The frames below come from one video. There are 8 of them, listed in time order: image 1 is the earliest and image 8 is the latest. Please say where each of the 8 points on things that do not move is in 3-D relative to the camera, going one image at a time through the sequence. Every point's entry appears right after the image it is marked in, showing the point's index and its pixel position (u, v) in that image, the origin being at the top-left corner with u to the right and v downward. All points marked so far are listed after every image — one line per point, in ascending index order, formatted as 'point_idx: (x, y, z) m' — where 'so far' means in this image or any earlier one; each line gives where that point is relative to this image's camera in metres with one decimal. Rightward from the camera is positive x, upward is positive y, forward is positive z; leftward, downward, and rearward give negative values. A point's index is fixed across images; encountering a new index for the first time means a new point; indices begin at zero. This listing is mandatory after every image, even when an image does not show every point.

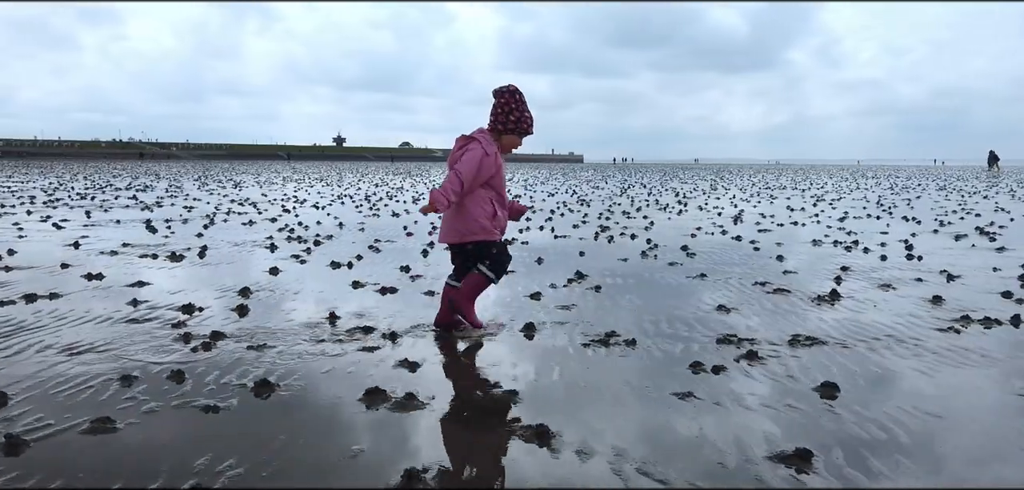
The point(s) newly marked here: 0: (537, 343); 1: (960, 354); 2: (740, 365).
0: (+0.1, -0.6, +4.6) m
1: (+2.4, -0.6, +4.3) m
2: (+1.2, -0.6, +4.0) m
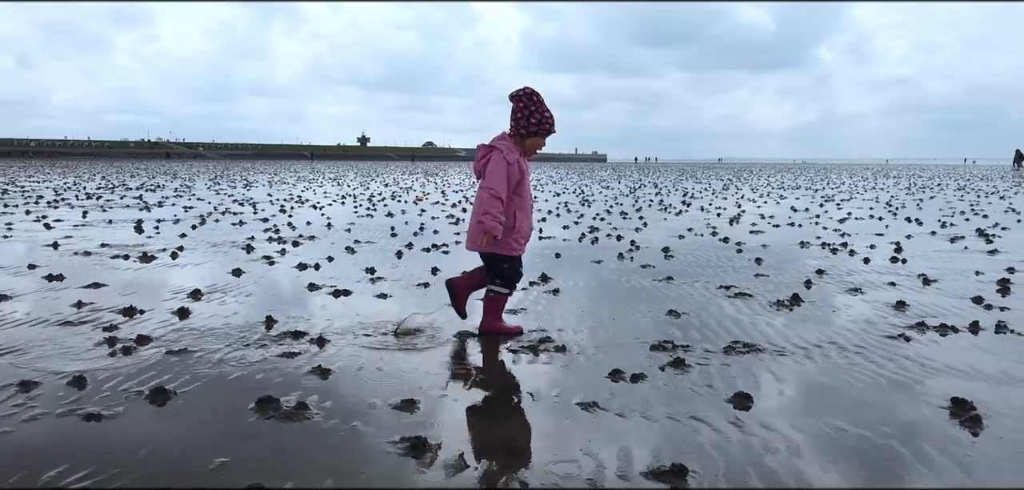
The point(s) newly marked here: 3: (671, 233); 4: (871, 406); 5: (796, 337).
0: (-0.3, -0.6, +4.5) m
1: (+2.0, -0.6, +4.1) m
2: (+0.7, -0.6, +3.9) m
3: (+2.5, +0.2, +12.5) m
4: (+1.6, -0.7, +3.4) m
5: (+1.7, -0.6, +4.8) m
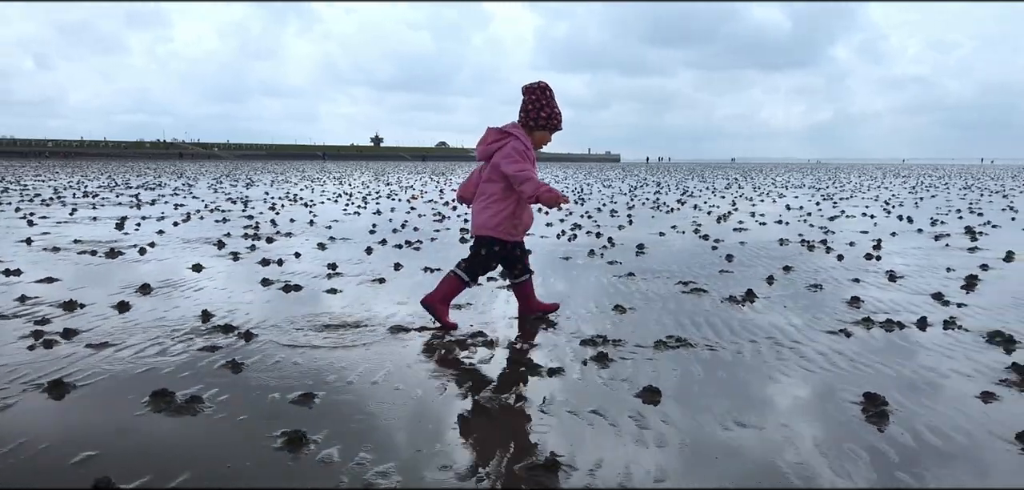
0: (-0.7, -0.5, +4.4) m
1: (+1.6, -0.6, +4.0) m
2: (+0.3, -0.6, +3.8) m
3: (+2.2, +0.2, +12.4) m
4: (+1.1, -0.7, +3.4) m
5: (+1.4, -0.5, +4.7) m
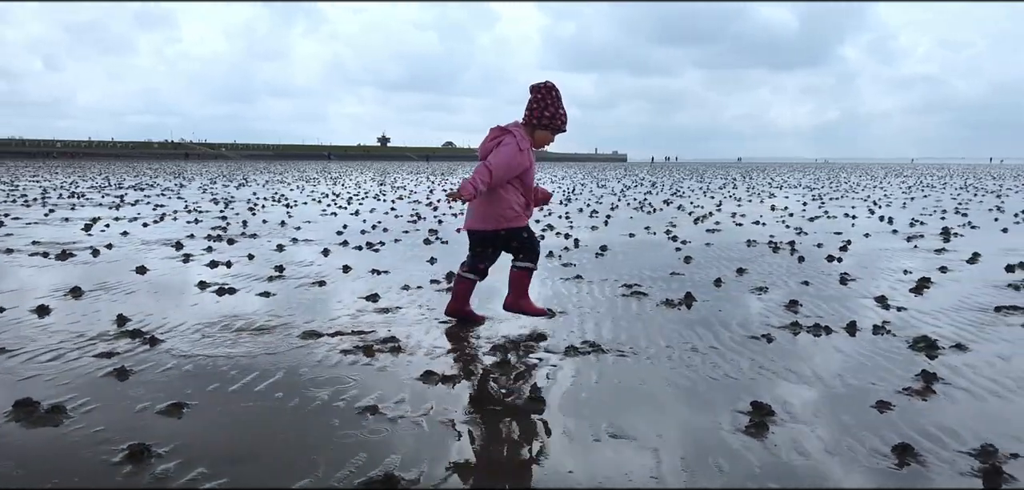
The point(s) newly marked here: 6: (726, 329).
0: (-1.2, -0.6, +4.3) m
1: (+1.1, -0.6, +3.9) m
2: (-0.2, -0.6, +3.7) m
3: (+1.7, +0.2, +12.3) m
4: (+0.6, -0.7, +3.3) m
5: (+0.9, -0.5, +4.6) m
6: (+1.3, -0.5, +4.8) m
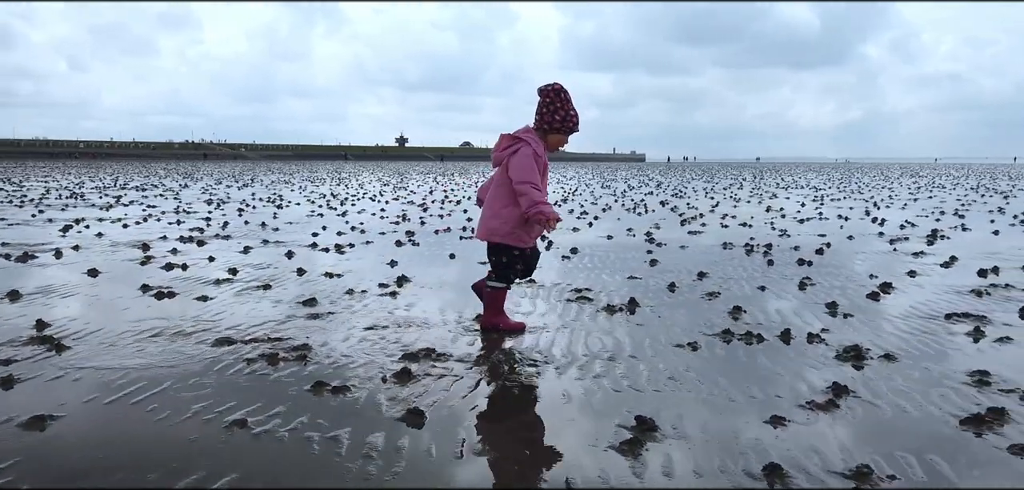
0: (-1.6, -0.6, +4.2) m
1: (+0.6, -0.6, +3.8) m
2: (-0.6, -0.7, +3.6) m
3: (+1.4, +0.2, +12.1) m
4: (+0.2, -0.7, +3.1) m
5: (+0.4, -0.6, +4.5) m
6: (+0.9, -0.6, +4.7) m
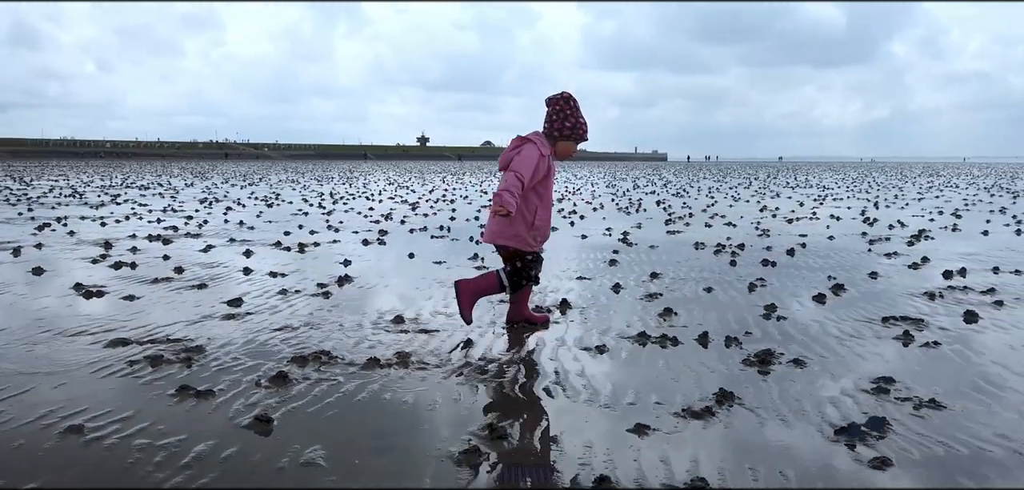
0: (-2.2, -0.6, +4.1) m
1: (+0.1, -0.6, +3.6) m
2: (-1.2, -0.6, +3.5) m
3: (+1.0, +0.2, +11.9) m
4: (-0.4, -0.7, +3.0) m
5: (-0.2, -0.6, +4.3) m
6: (+0.3, -0.6, +4.5) m
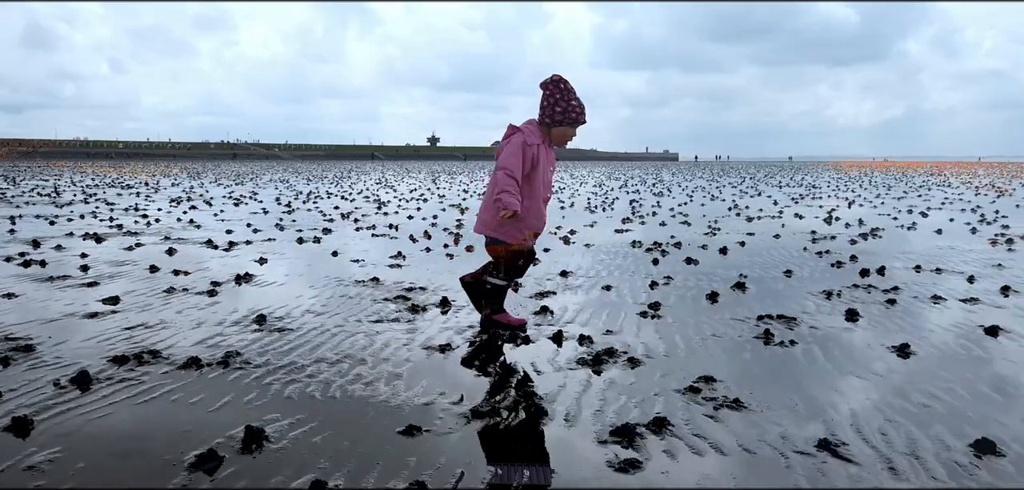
0: (-3.0, -0.6, +4.1) m
1: (-0.8, -0.6, +3.5) m
2: (-2.1, -0.6, +3.4) m
3: (+0.2, +0.2, +11.8) m
4: (-1.3, -0.7, +2.9) m
5: (-1.0, -0.6, +4.2) m
6: (-0.5, -0.5, +4.5) m
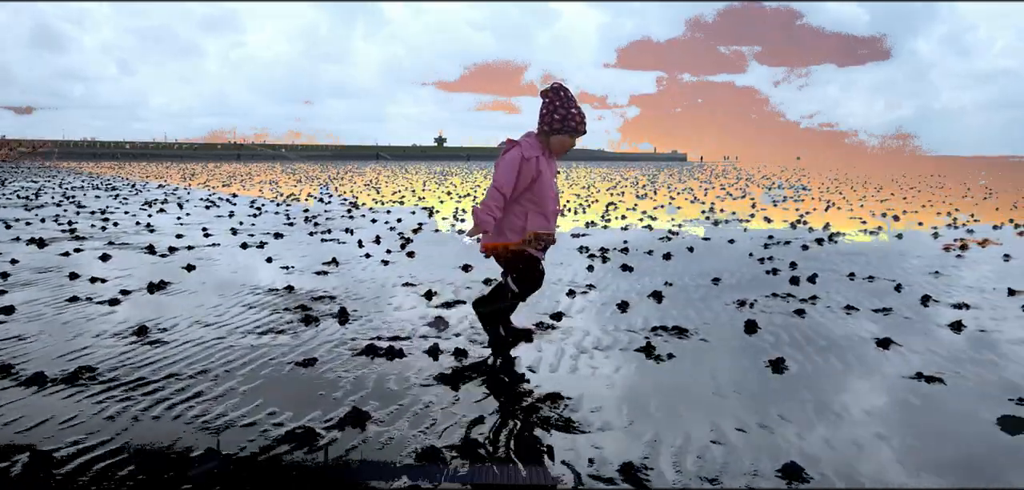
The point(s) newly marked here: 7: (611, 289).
0: (-3.7, -0.6, +4.0) m
1: (-1.5, -0.7, +3.4) m
2: (-2.8, -0.7, +3.3) m
3: (-0.5, +0.1, +11.7) m
4: (-2.0, -0.8, +2.8) m
5: (-1.7, -0.6, +4.2) m
6: (-1.2, -0.6, +4.4) m
7: (+0.9, -0.4, +6.7) m
